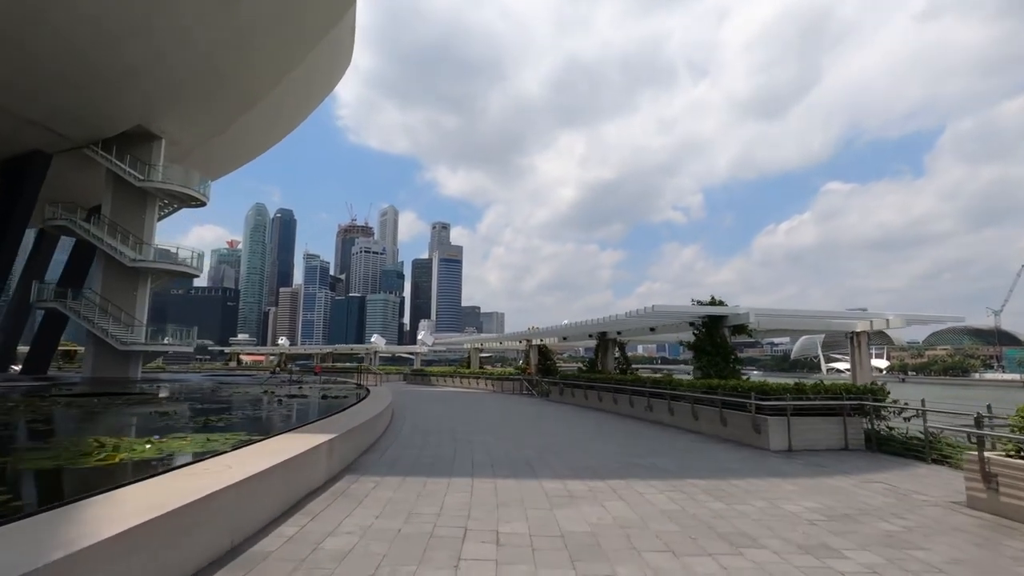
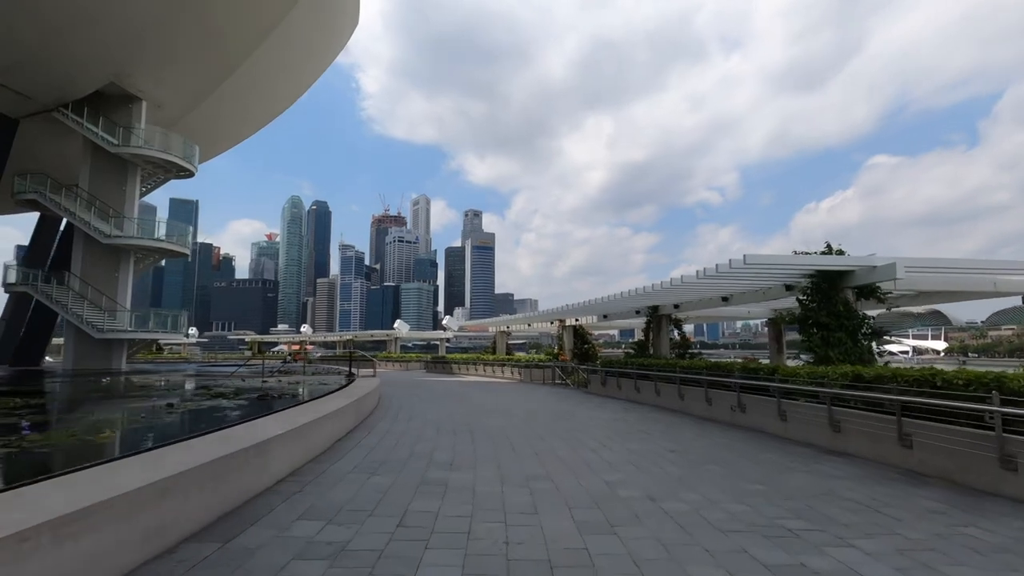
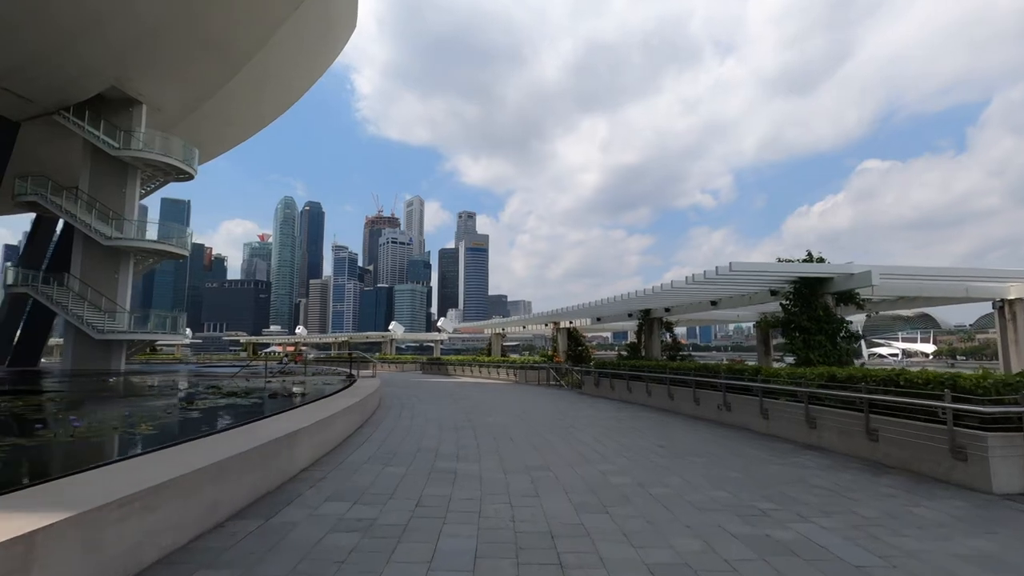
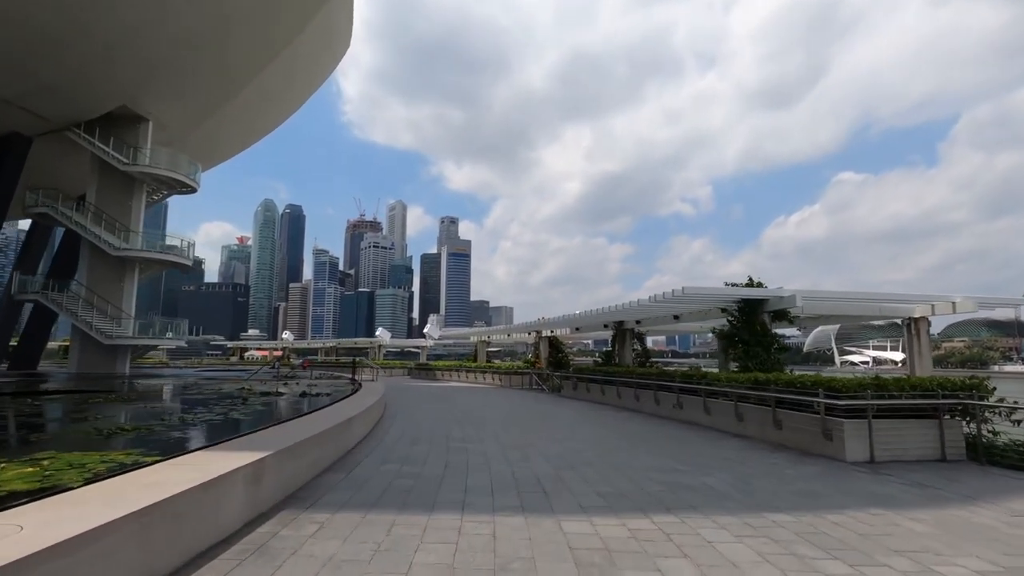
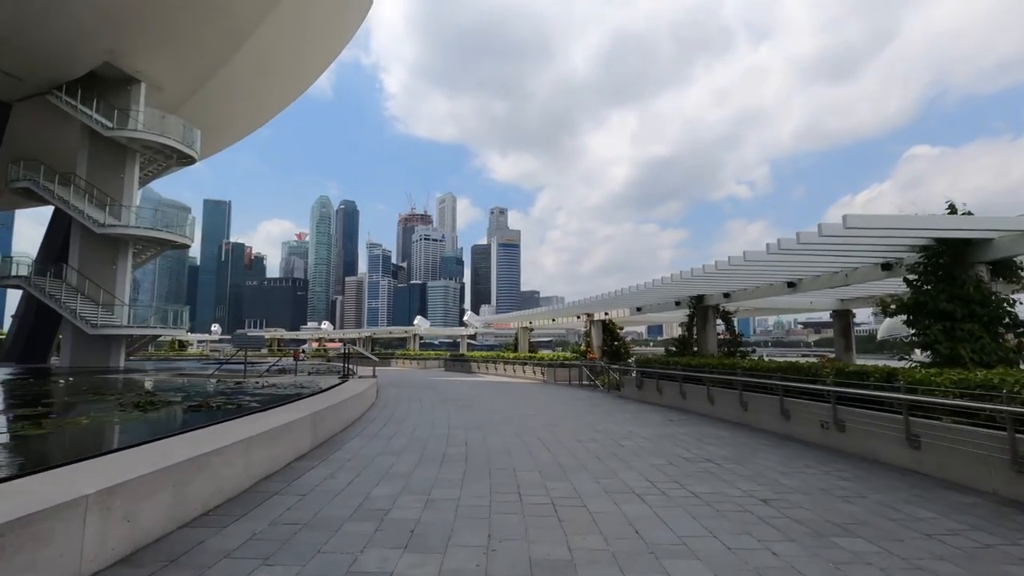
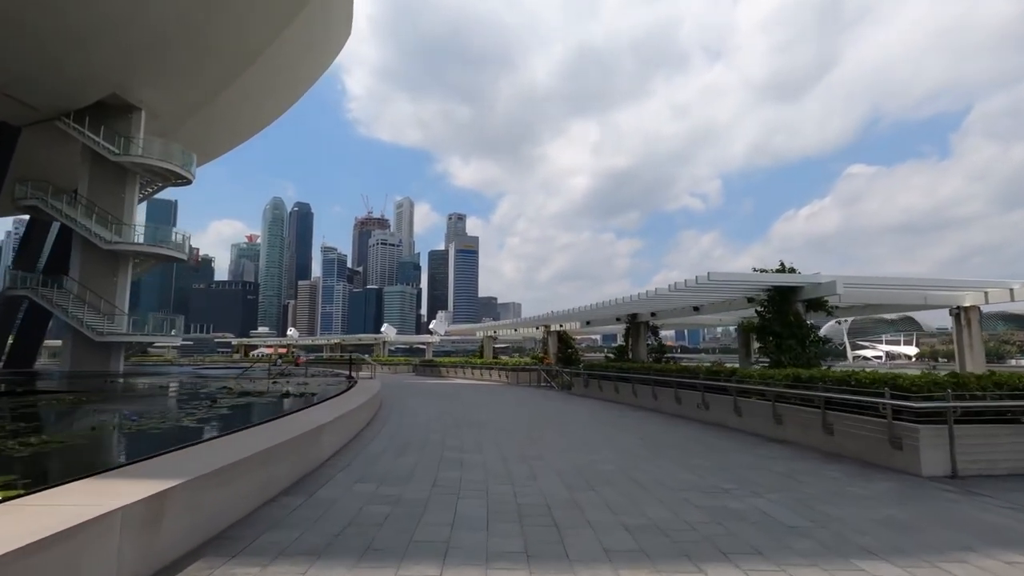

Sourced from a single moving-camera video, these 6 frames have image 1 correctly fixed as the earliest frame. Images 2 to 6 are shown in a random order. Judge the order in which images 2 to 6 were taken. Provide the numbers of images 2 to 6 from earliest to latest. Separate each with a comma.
4, 6, 3, 2, 5
